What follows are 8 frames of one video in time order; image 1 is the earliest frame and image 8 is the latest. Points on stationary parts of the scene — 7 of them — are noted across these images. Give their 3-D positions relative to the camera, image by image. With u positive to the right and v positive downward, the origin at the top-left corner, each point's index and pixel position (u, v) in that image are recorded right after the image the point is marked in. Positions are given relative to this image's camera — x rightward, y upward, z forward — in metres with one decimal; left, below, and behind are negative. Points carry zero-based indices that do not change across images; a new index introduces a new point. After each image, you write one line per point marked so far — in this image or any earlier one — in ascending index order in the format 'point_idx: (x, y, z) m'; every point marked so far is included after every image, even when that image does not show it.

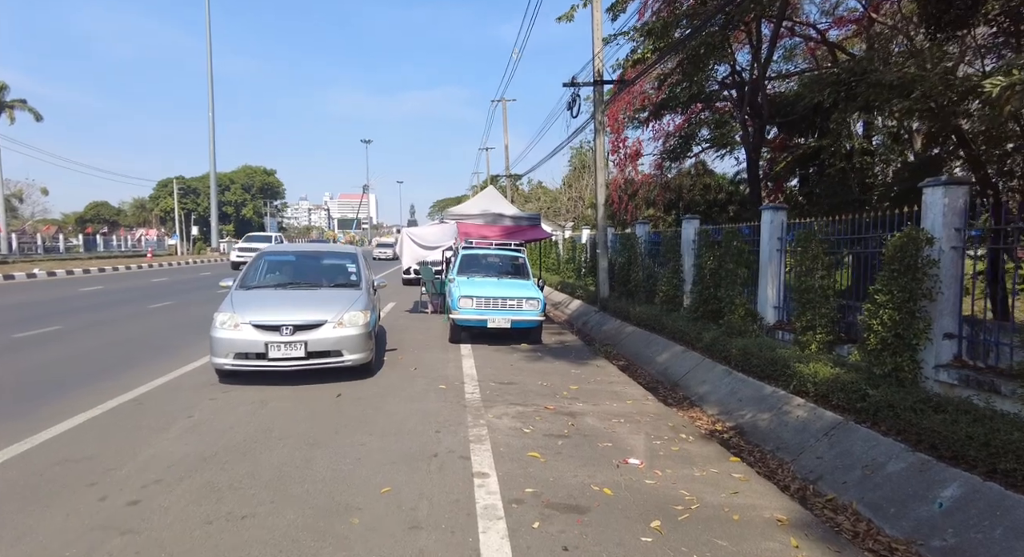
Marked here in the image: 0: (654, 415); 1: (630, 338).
0: (+1.3, -1.3, +5.3) m
1: (+2.3, -1.2, +11.4) m
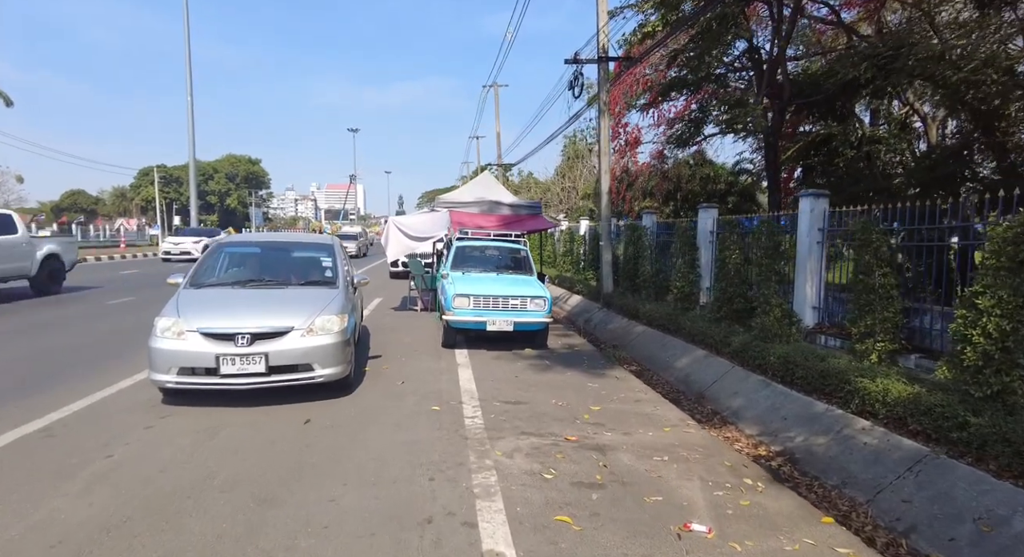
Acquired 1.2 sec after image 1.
0: (+1.4, -1.2, +4.3) m
1: (+2.3, -1.1, +10.4) m
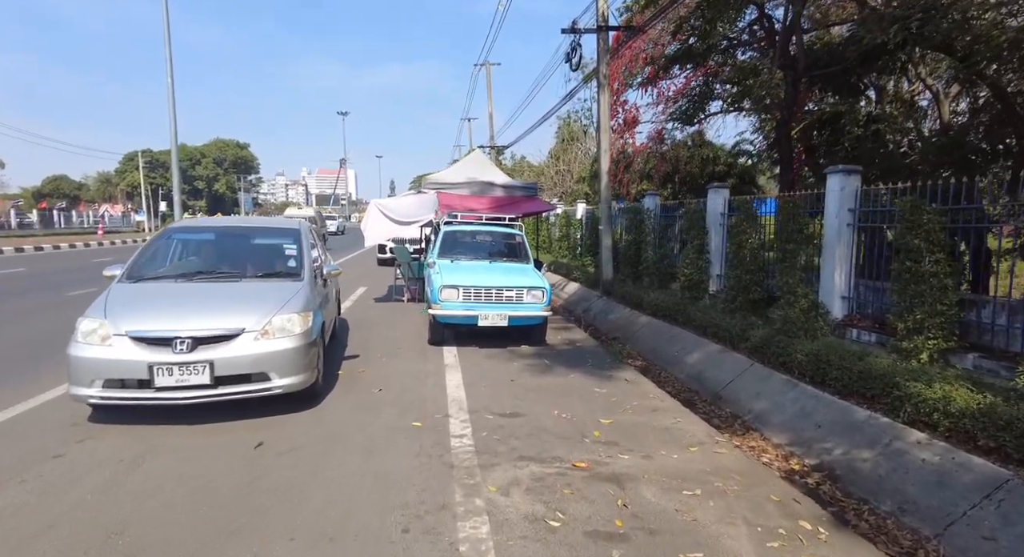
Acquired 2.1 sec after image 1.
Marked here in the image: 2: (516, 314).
0: (+1.4, -1.2, +3.5) m
1: (+2.2, -0.9, +9.6) m
2: (0.0, -0.4, +6.7) m
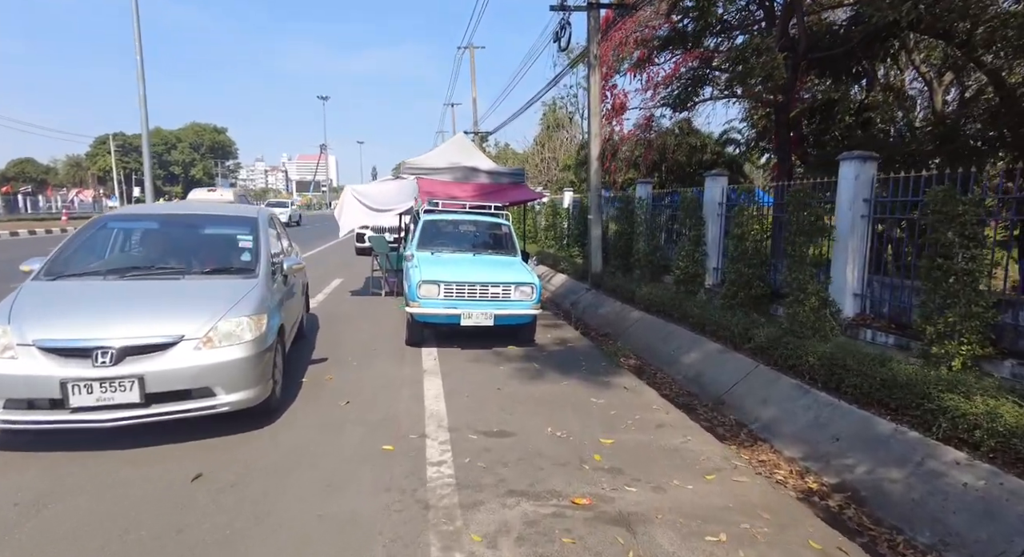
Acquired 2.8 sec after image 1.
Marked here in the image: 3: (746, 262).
0: (+1.3, -1.2, +2.9) m
1: (+2.0, -0.8, +9.1) m
2: (-0.1, -0.4, +6.1) m
3: (+3.0, +0.2, +7.6) m
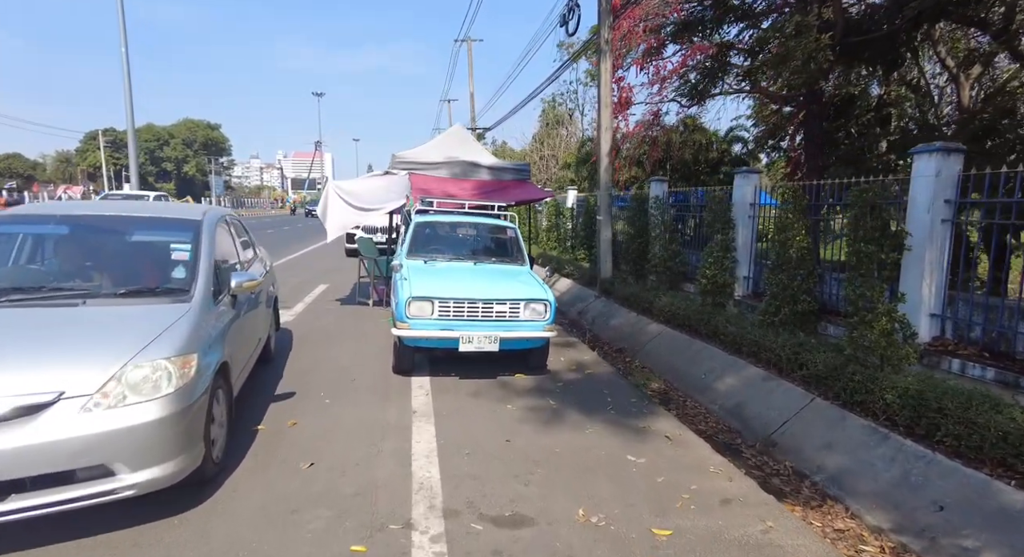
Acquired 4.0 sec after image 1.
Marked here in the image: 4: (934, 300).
0: (+1.4, -1.3, +1.9) m
1: (+2.0, -0.9, +8.0) m
2: (0.0, -0.5, +5.1) m
3: (+3.1, +0.1, +6.5) m
4: (+3.7, -0.2, +5.2) m
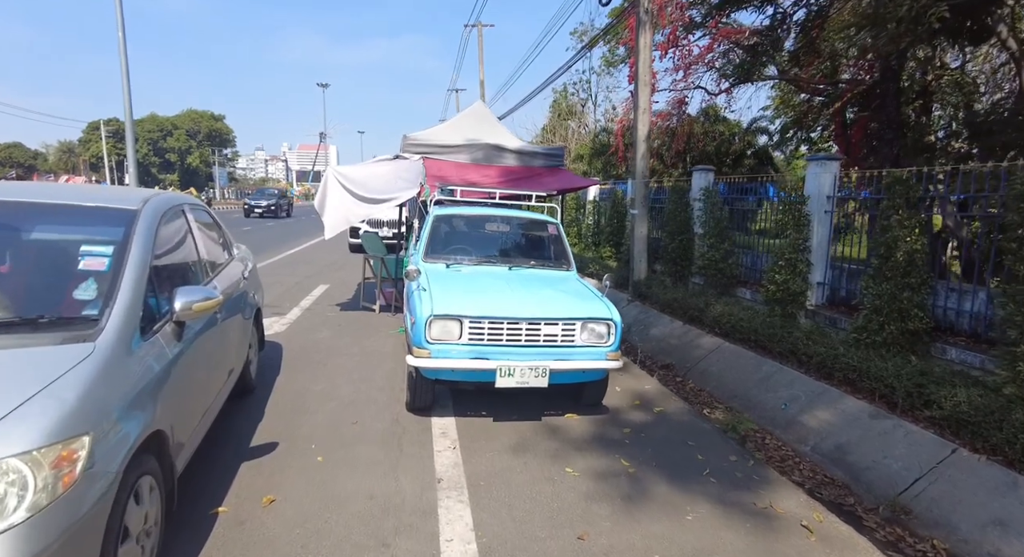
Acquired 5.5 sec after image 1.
0: (+1.7, -1.5, +0.7) m
1: (+2.4, -1.0, +6.7) m
2: (+0.3, -0.6, +3.8) m
3: (+3.5, 0.0, +5.3) m
4: (+4.1, -0.3, +3.9) m
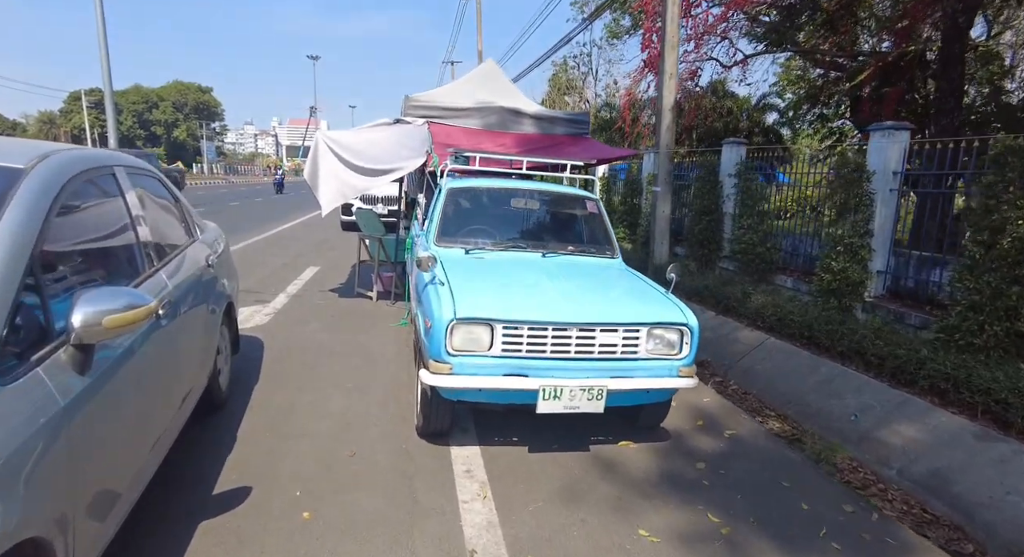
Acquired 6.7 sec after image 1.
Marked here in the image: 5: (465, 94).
0: (+2.0, -1.6, -0.2) m
1: (+2.6, -0.8, +5.9) m
2: (+0.6, -0.5, +2.9) m
3: (+3.7, 0.0, +4.4) m
4: (+4.3, -0.3, +3.0) m
5: (-0.6, +2.2, +7.0) m
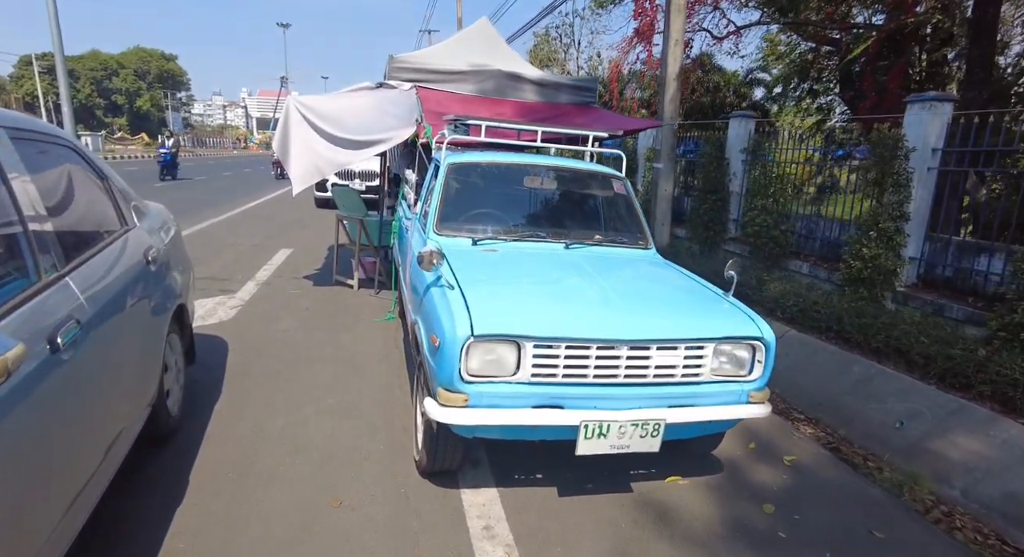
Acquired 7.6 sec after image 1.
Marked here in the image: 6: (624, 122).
0: (+2.2, -1.7, -0.7) m
1: (+2.6, -0.7, +5.4) m
2: (+0.7, -0.5, +2.3) m
3: (+3.7, +0.1, +3.9) m
4: (+4.4, -0.3, +2.6) m
5: (-0.6, +2.3, +6.2) m
6: (+1.0, +1.5, +5.7) m
